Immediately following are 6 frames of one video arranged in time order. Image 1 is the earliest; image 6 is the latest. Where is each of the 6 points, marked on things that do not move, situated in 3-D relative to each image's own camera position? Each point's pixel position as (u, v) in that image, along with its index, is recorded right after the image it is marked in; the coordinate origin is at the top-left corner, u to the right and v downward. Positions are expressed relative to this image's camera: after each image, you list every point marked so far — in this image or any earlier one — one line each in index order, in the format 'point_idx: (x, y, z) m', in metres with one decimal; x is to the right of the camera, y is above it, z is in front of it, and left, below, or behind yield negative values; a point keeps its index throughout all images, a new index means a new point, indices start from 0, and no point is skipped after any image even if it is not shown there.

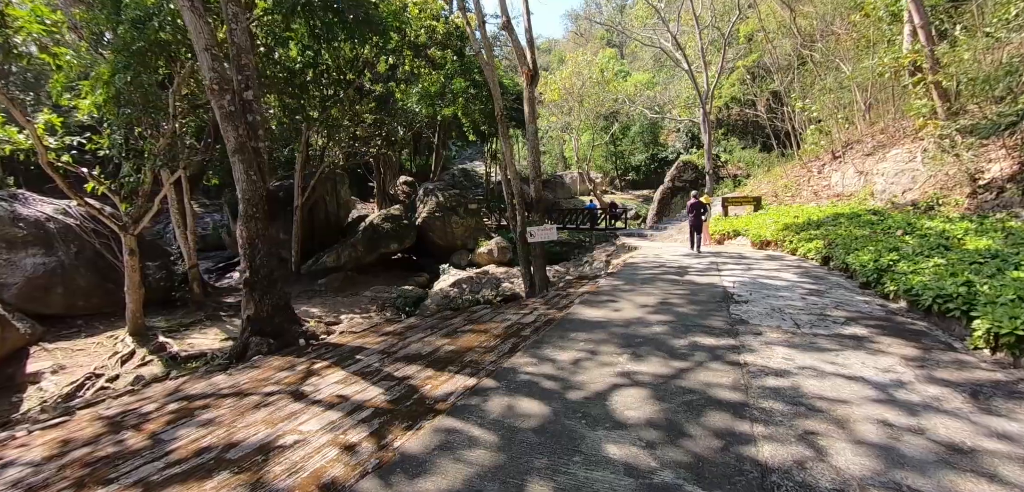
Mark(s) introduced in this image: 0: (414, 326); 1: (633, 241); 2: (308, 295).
0: (-0.9, -0.7, +4.6) m
1: (+3.3, +0.1, +13.2) m
2: (-5.5, -1.3, +12.9) m
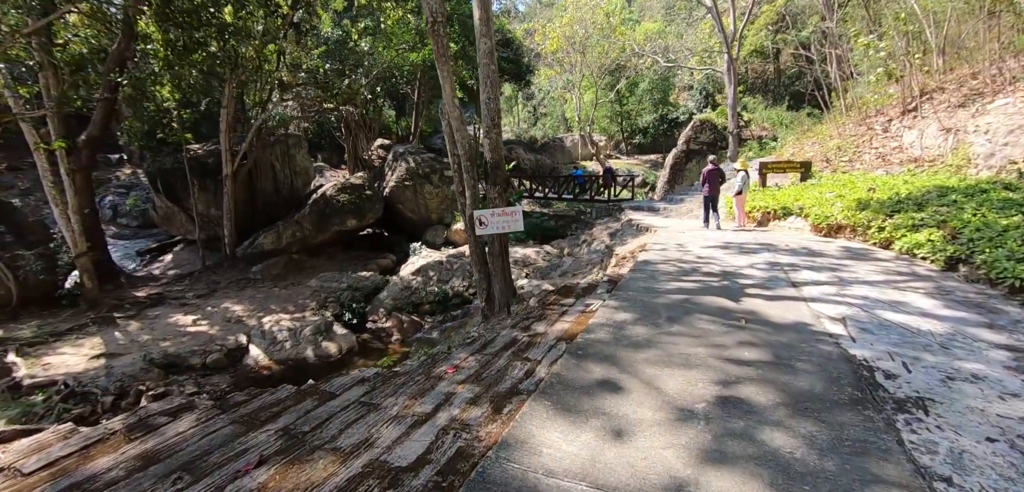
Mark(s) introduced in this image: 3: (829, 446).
0: (-1.5, -0.9, +2.1) m
1: (+2.8, +0.6, +10.6) m
2: (-5.9, -0.9, +10.5) m
3: (+1.2, -0.7, +1.8) m
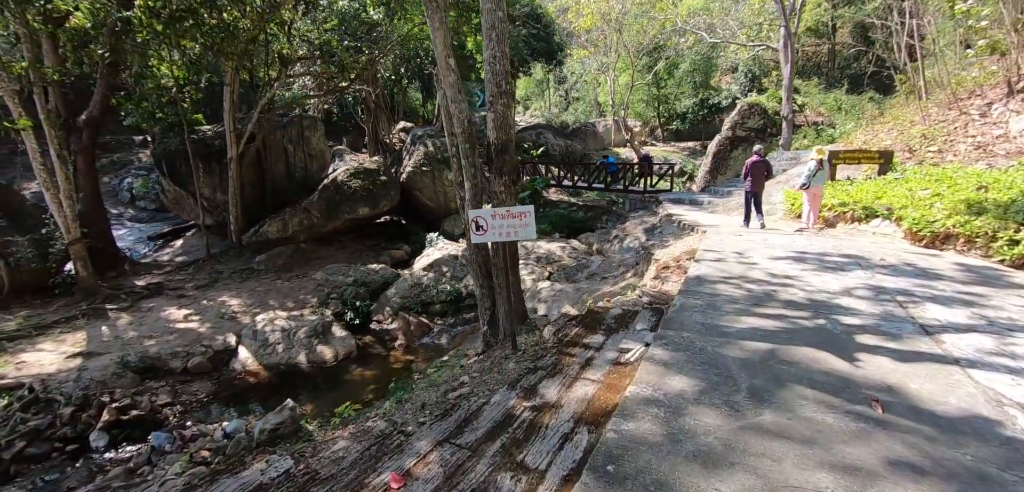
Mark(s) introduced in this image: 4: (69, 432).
0: (-1.6, -1.0, +1.2) m
1: (+3.3, +0.7, +9.4) m
2: (-5.5, -0.6, +9.8) m
3: (+1.1, -0.9, +0.7) m
4: (-4.8, -2.0, +5.3) m
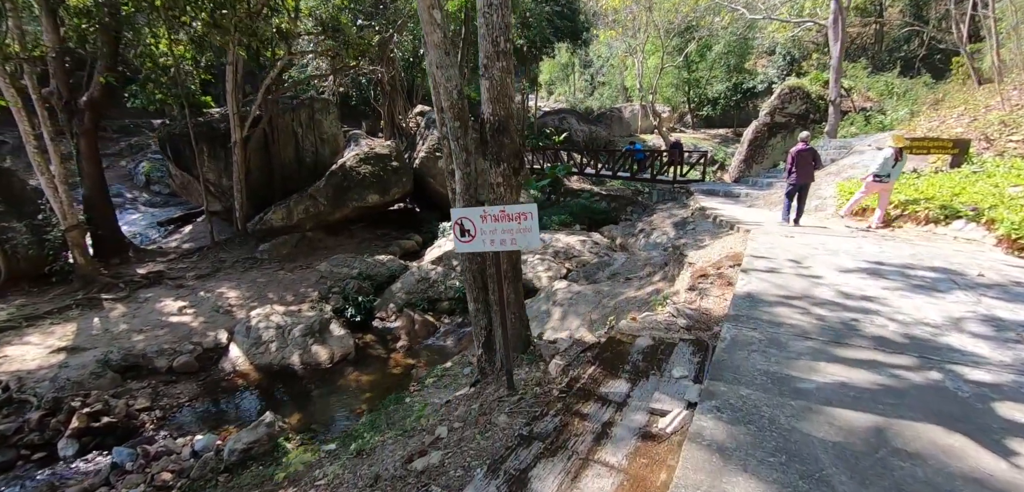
0: (-1.7, -1.0, +0.6) m
1: (+3.6, +0.7, +8.5) m
2: (-5.2, -0.4, +9.4) m
3: (+0.9, -1.0, 0.0) m
4: (-4.7, -1.9, +4.8) m
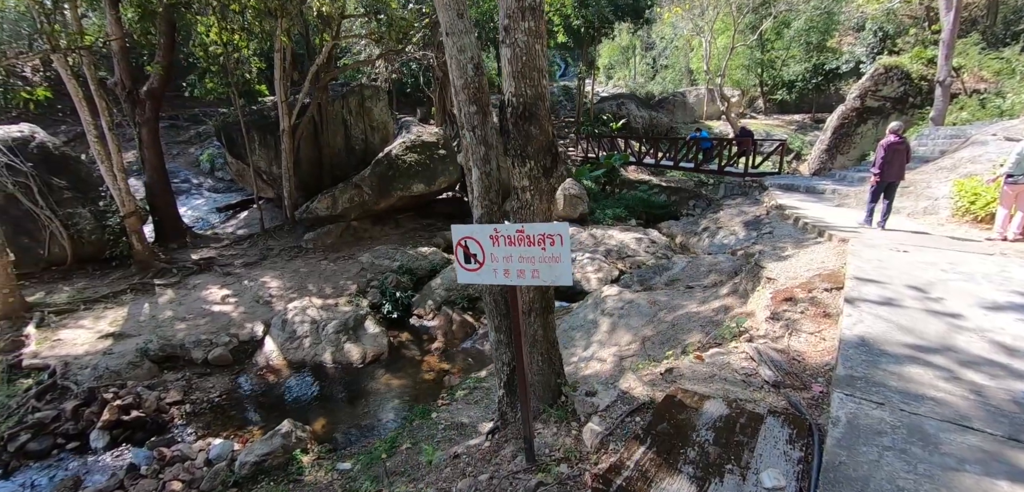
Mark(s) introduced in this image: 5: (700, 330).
0: (-1.8, -1.1, +0.2) m
1: (+4.4, +0.7, +7.5) m
2: (-4.3, -0.2, +9.4) m
3: (+0.7, -1.2, -0.7) m
4: (-4.4, -1.8, +4.8) m
5: (+1.6, -0.7, +4.1) m
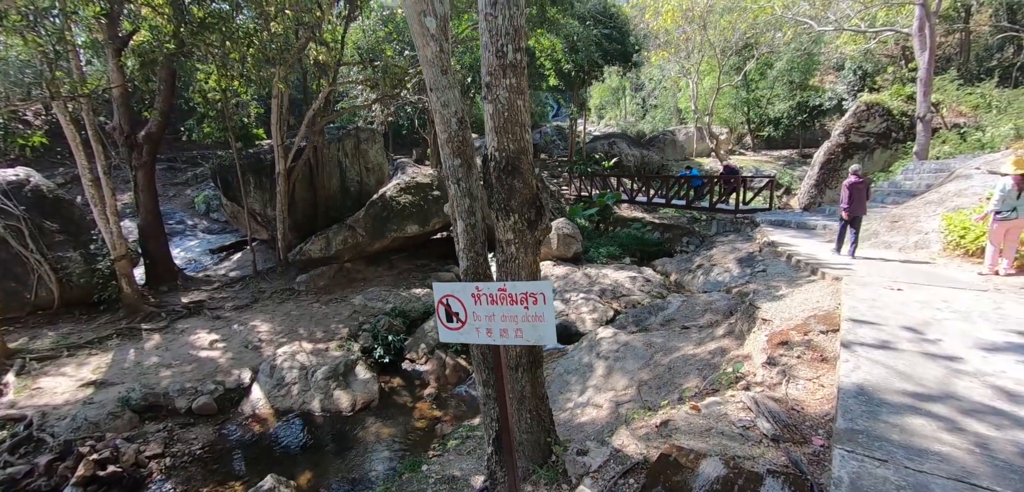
0: (-1.8, -1.2, +0.1) m
1: (+4.3, +0.1, +7.5) m
2: (-4.4, -1.0, +9.3) m
3: (+0.7, -1.2, -0.8) m
4: (-4.4, -2.3, +4.6) m
5: (+1.5, -1.1, +4.0) m
